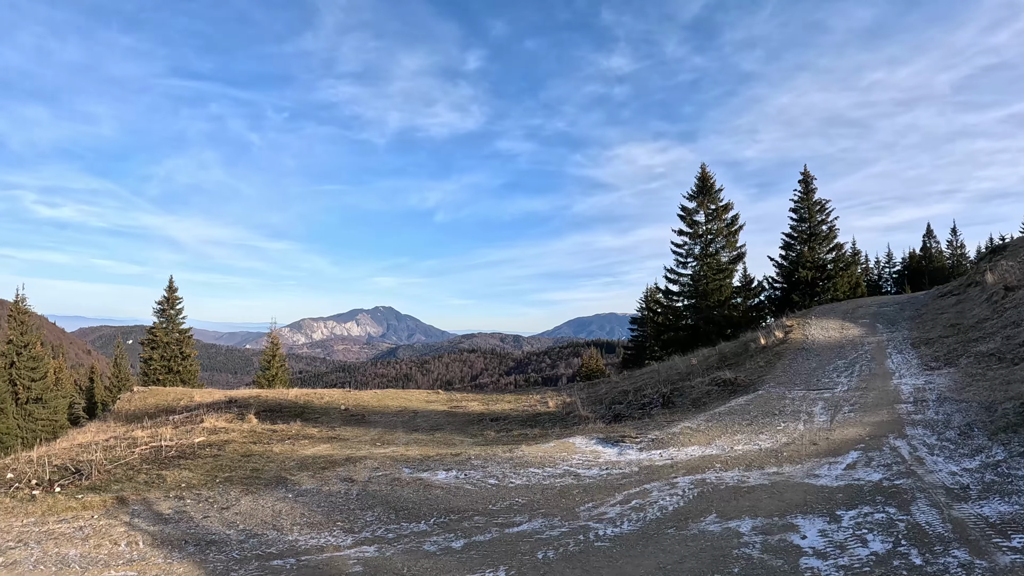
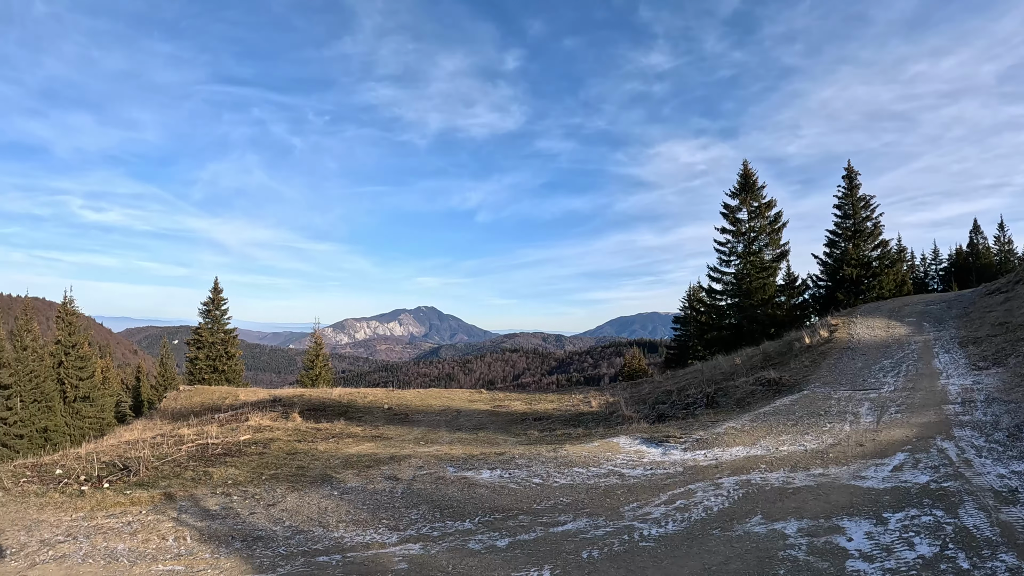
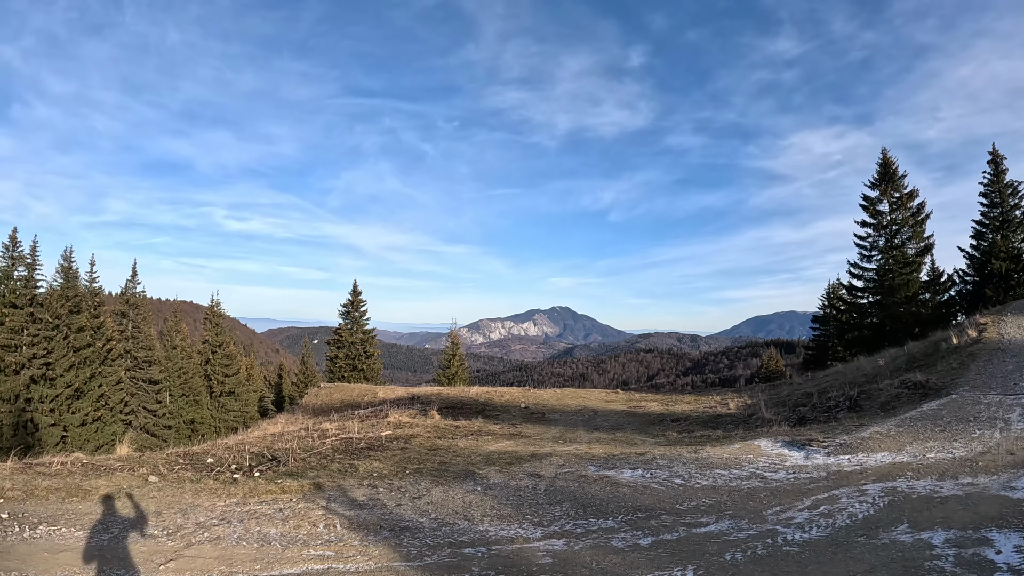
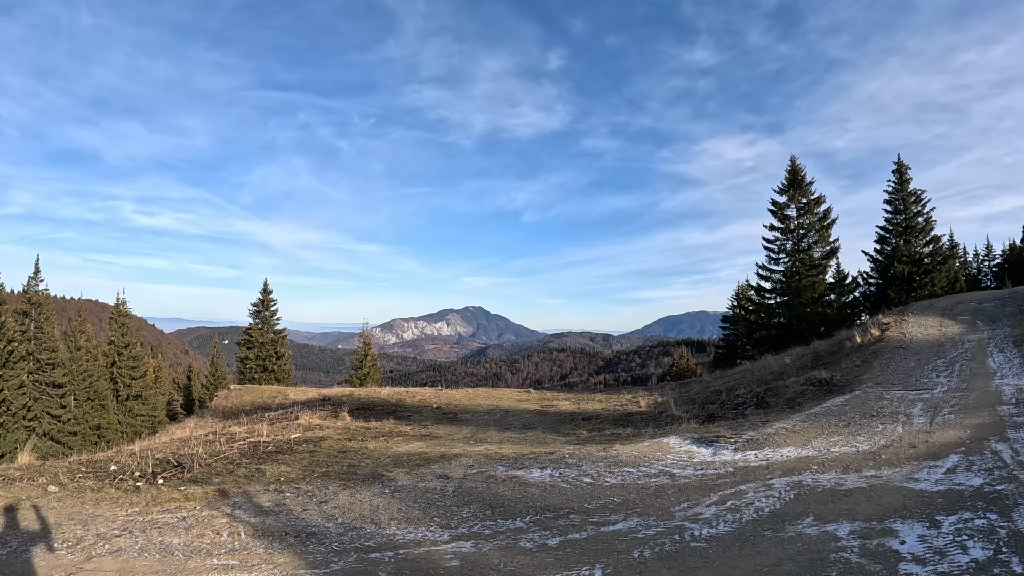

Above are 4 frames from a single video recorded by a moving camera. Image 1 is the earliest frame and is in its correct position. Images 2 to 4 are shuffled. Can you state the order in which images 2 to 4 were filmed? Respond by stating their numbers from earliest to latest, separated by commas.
2, 4, 3
